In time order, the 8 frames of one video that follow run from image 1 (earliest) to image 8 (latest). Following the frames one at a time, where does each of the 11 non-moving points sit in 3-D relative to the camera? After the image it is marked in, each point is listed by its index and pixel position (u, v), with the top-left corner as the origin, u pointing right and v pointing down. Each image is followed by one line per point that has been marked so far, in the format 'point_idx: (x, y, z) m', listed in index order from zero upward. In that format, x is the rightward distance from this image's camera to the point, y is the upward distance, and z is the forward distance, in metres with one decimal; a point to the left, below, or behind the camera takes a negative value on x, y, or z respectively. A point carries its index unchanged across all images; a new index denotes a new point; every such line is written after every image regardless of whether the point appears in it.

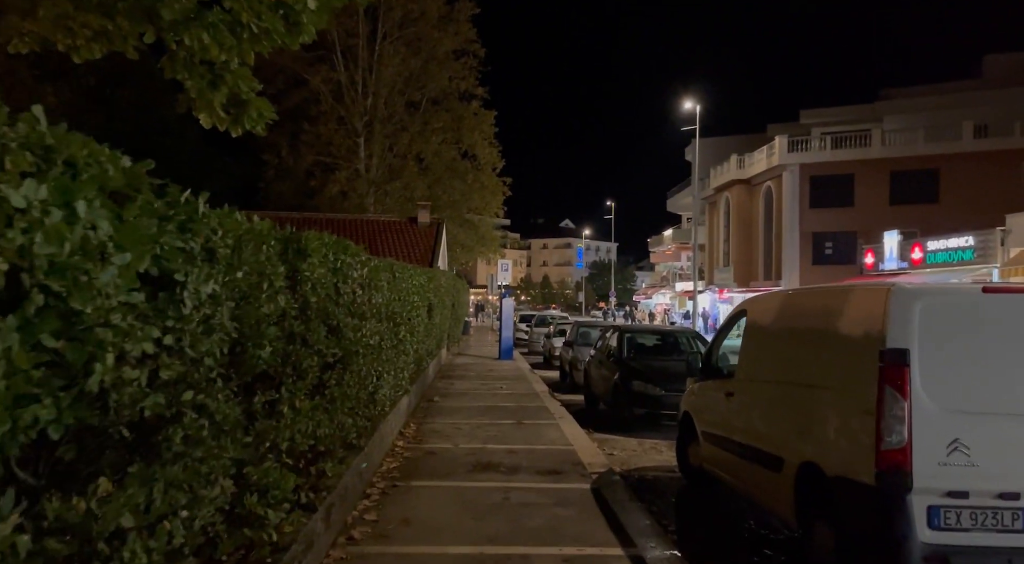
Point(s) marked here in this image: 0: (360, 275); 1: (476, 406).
0: (-1.2, +0.1, +6.4) m
1: (-0.6, -2.1, +13.4) m
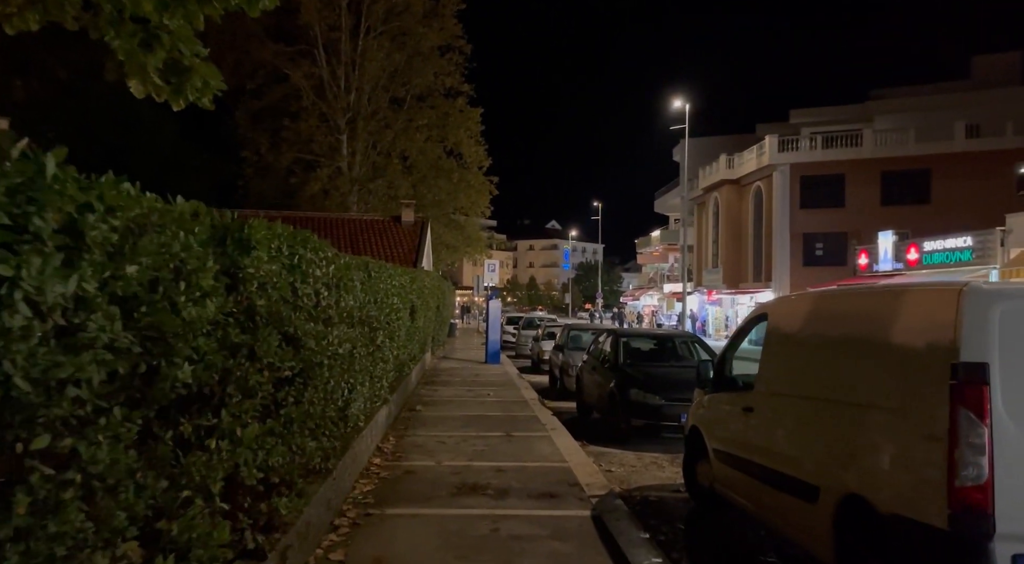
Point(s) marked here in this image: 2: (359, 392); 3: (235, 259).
0: (-1.3, +0.1, +5.5) m
1: (-0.8, -2.1, +12.5) m
2: (-1.4, -1.0, +7.5) m
3: (-1.4, +0.1, +3.8) m
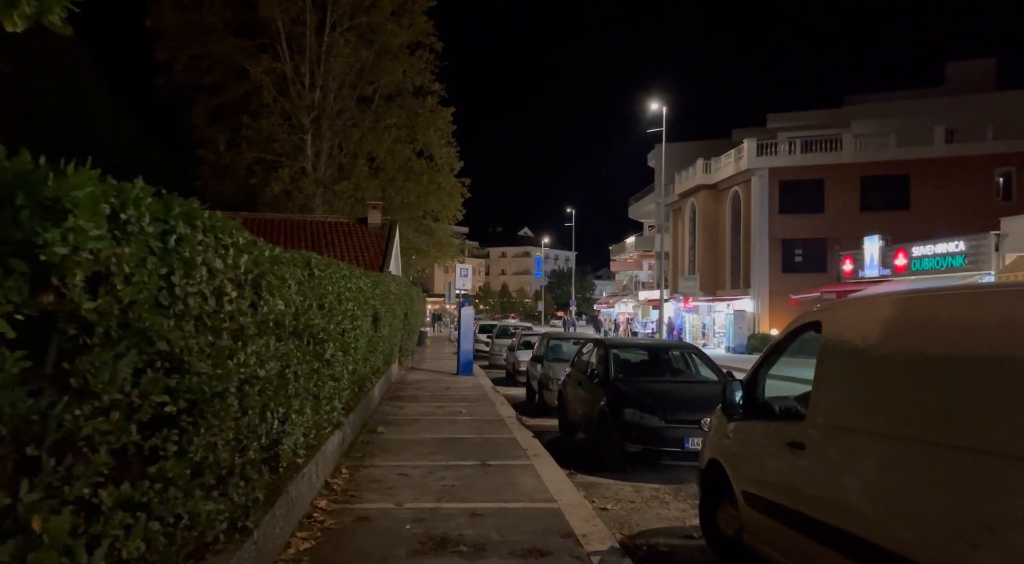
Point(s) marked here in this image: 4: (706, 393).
0: (-1.4, +0.1, +4.0) m
1: (-1.2, -2.2, +11.0) m
2: (-1.6, -1.0, +5.9) m
3: (-1.4, +0.1, +2.3) m
4: (+2.4, -1.4, +9.9) m
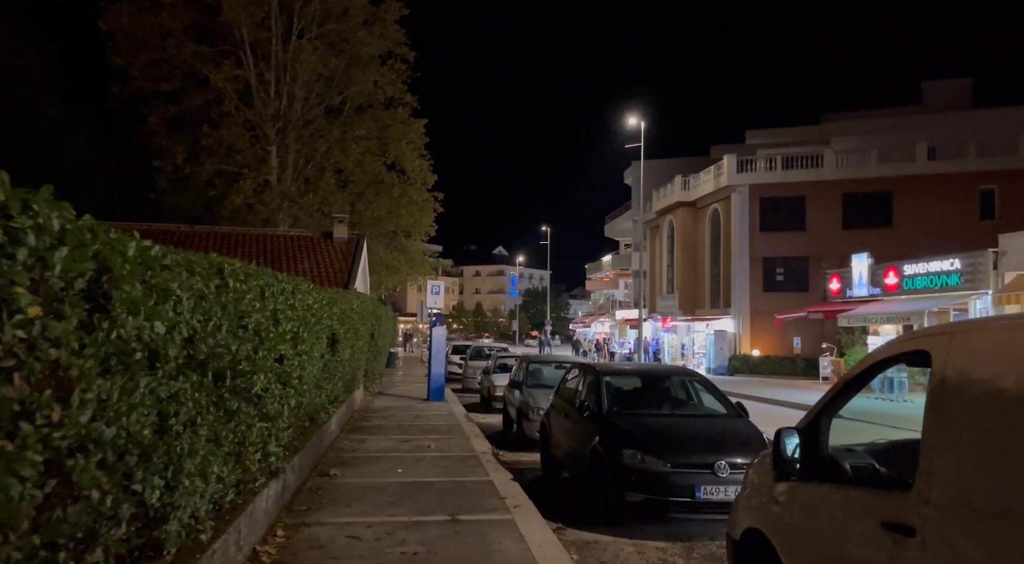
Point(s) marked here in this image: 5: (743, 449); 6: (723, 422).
0: (-1.5, +0.1, +2.4) m
1: (-1.4, -2.4, +9.4) m
2: (-1.7, -1.1, +4.3) m
3: (-1.4, +0.2, +0.7) m
4: (+2.2, -1.6, +8.5) m
5: (+2.4, -1.7, +8.0) m
6: (+2.3, -1.6, +8.8) m
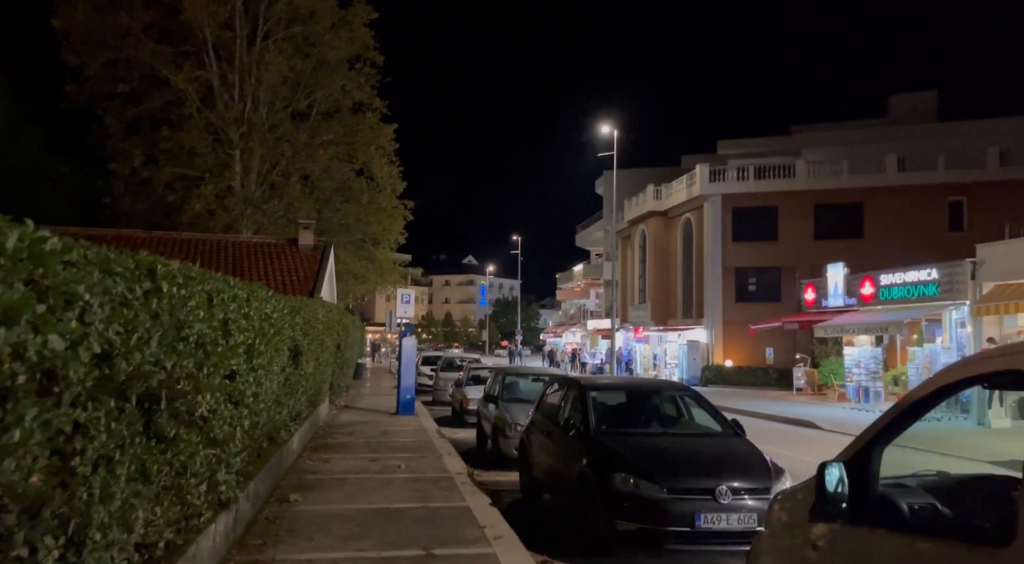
0: (-1.4, +0.1, +1.6) m
1: (-1.7, -2.5, +8.5) m
2: (-1.7, -1.1, +3.5) m
3: (-1.3, +0.2, 0.0) m
4: (+2.0, -1.7, +7.8) m
5: (+2.2, -1.8, +7.4) m
6: (+2.1, -1.6, +8.1) m
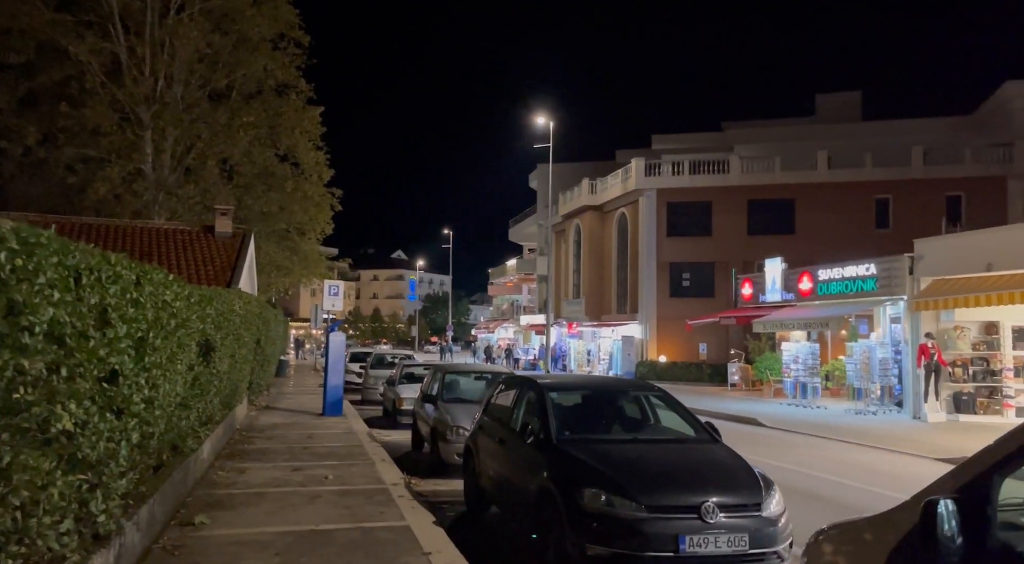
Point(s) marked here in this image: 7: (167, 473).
0: (-1.3, +0.2, +0.4) m
1: (-2.2, -2.3, +7.2) m
2: (-1.8, -1.0, +2.2) m
3: (-1.0, +0.3, -1.3) m
4: (+1.6, -1.5, +6.8) m
5: (+1.8, -1.6, +6.4) m
6: (+1.7, -1.5, +7.2) m
7: (-3.4, -1.9, +7.8) m
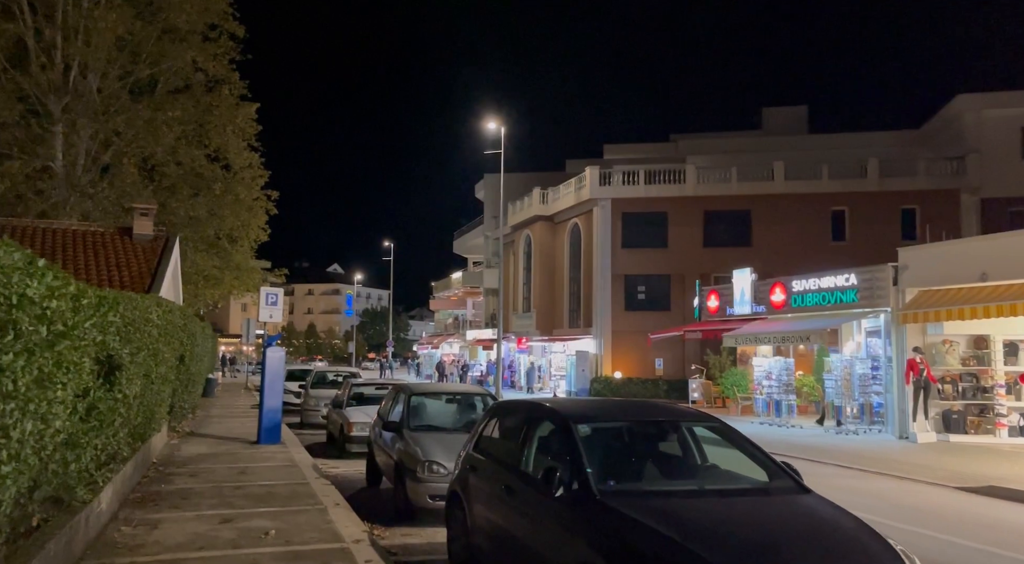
0: (-0.5, +0.4, -1.7) m
1: (-2.0, -2.2, +5.0) m
2: (-1.2, -0.8, +0.1) m
3: (-0.1, +0.5, -3.3) m
4: (+1.7, -1.5, +4.9) m
5: (+2.0, -1.6, +4.5) m
6: (+1.8, -1.5, +5.3) m
7: (-3.2, -1.8, +5.5) m
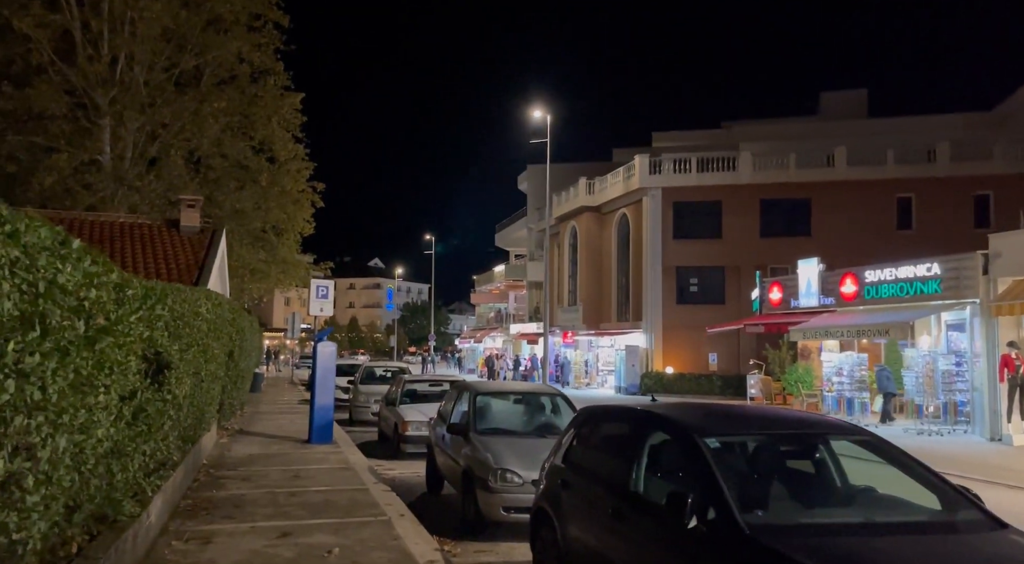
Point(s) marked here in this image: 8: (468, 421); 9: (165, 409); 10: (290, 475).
0: (-0.2, +0.4, -2.7) m
1: (-1.3, -2.1, +4.1) m
2: (-0.8, -0.8, -0.8) m
3: (+0.2, +0.5, -4.3) m
4: (+2.4, -1.4, +3.9) m
5: (+2.7, -1.5, +3.5) m
6: (+2.5, -1.4, +4.2) m
7: (-2.5, -1.7, +4.7) m
8: (-0.6, -1.8, +9.9) m
9: (-3.3, -1.1, +7.4) m
10: (-3.2, -2.8, +11.4) m
